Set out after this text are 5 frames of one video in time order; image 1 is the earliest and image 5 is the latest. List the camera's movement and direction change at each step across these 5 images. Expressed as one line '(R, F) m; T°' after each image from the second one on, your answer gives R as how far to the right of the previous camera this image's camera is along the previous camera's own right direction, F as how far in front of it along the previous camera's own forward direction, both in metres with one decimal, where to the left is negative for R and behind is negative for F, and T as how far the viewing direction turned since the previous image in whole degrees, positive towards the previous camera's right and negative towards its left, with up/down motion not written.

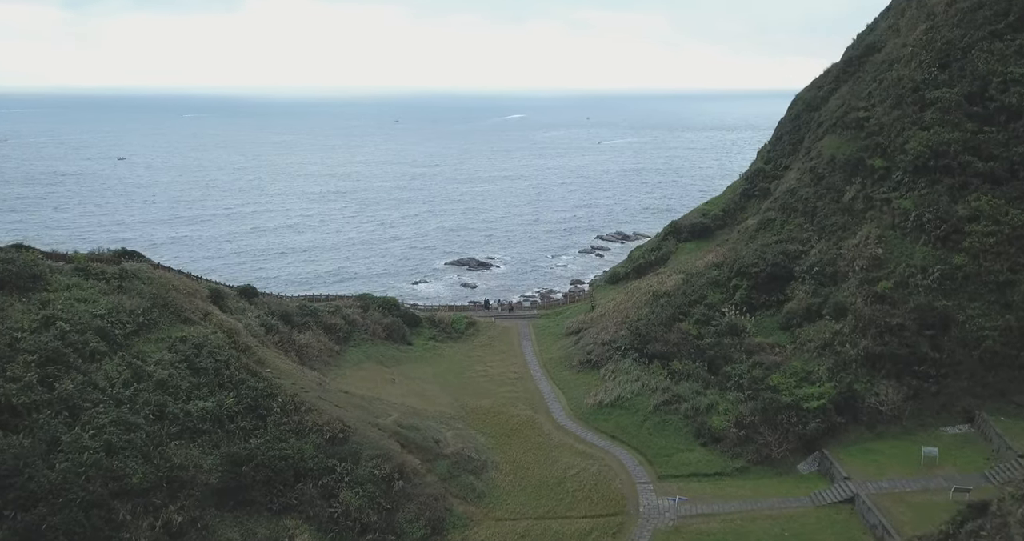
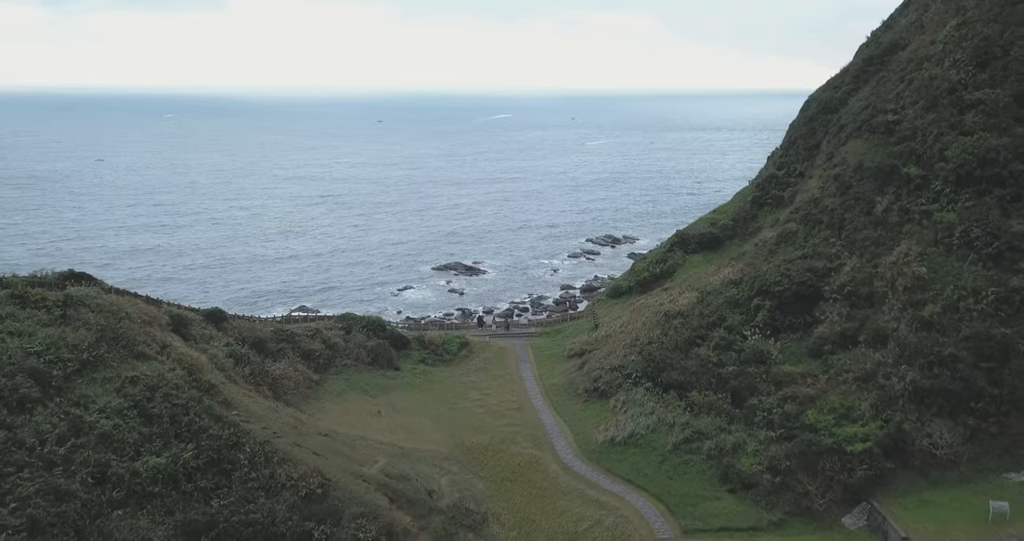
(-0.4, +2.2) m; +1°
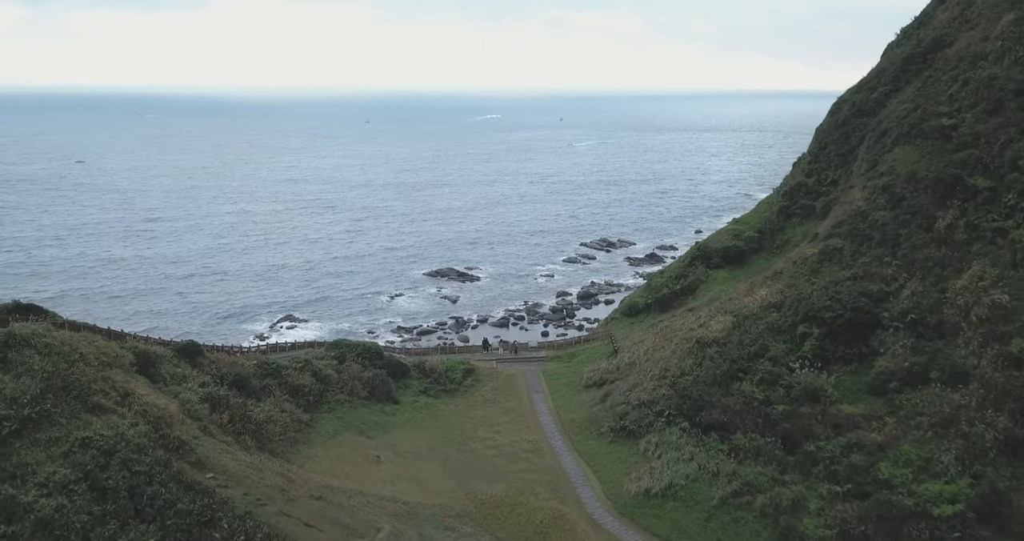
(-0.8, +2.4) m; +1°
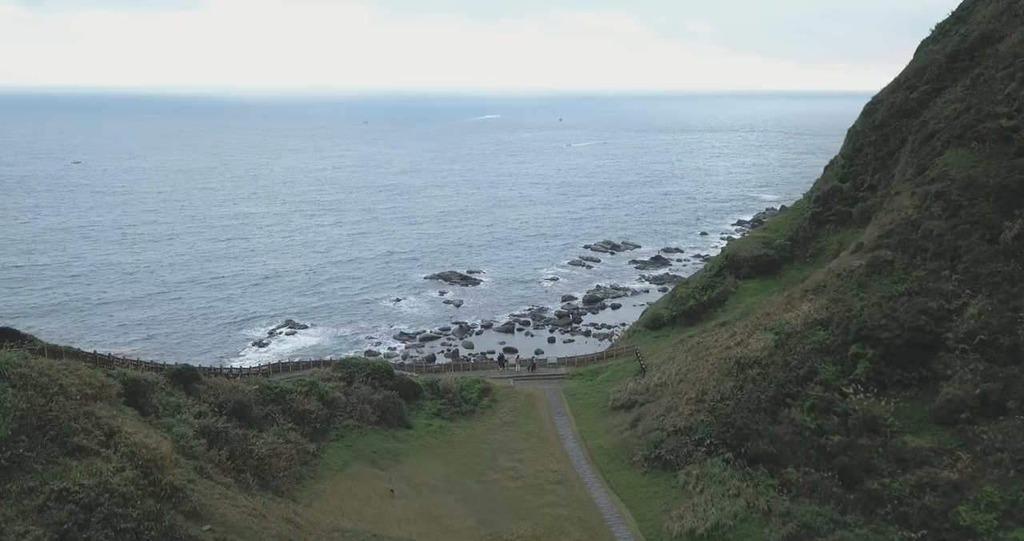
(-0.7, +1.6) m; 0°
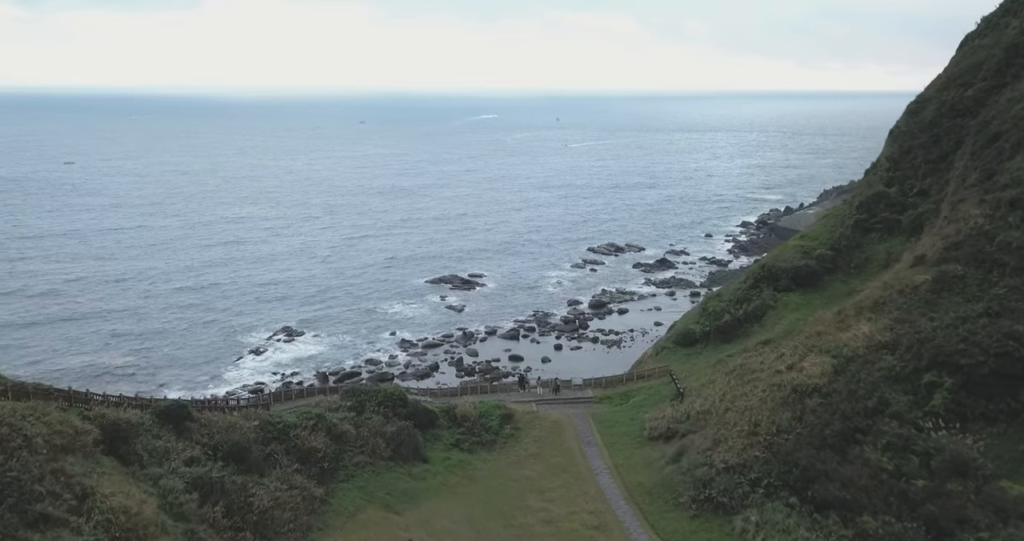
(-0.8, +1.9) m; 0°
